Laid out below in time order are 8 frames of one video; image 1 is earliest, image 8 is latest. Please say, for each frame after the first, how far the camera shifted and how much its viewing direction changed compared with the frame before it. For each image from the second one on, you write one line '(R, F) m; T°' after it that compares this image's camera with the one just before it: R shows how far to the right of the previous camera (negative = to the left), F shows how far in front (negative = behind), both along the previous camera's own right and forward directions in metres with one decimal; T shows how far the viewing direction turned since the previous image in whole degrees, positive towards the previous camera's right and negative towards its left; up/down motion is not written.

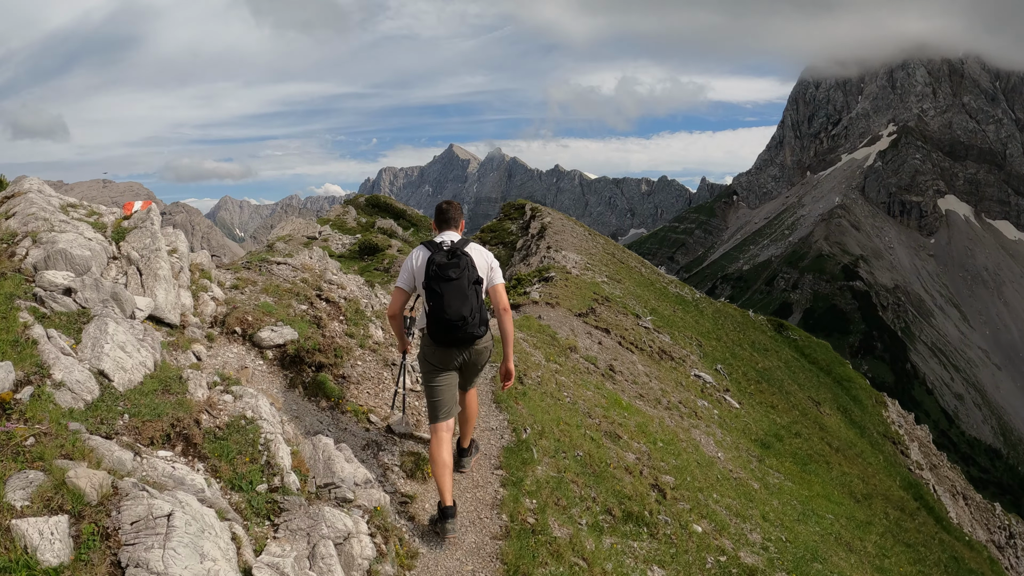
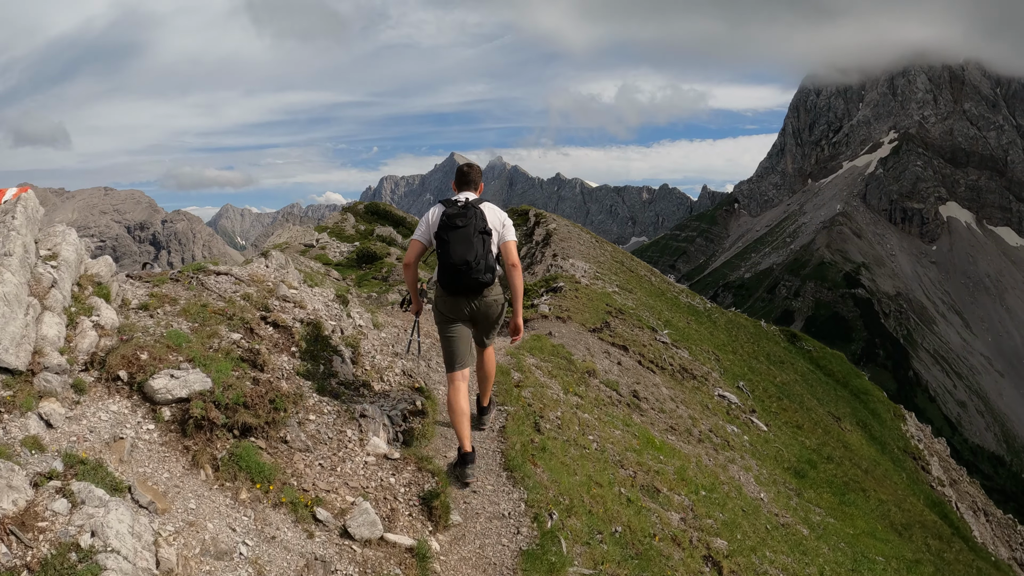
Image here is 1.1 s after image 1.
(-0.2, +2.4) m; 0°
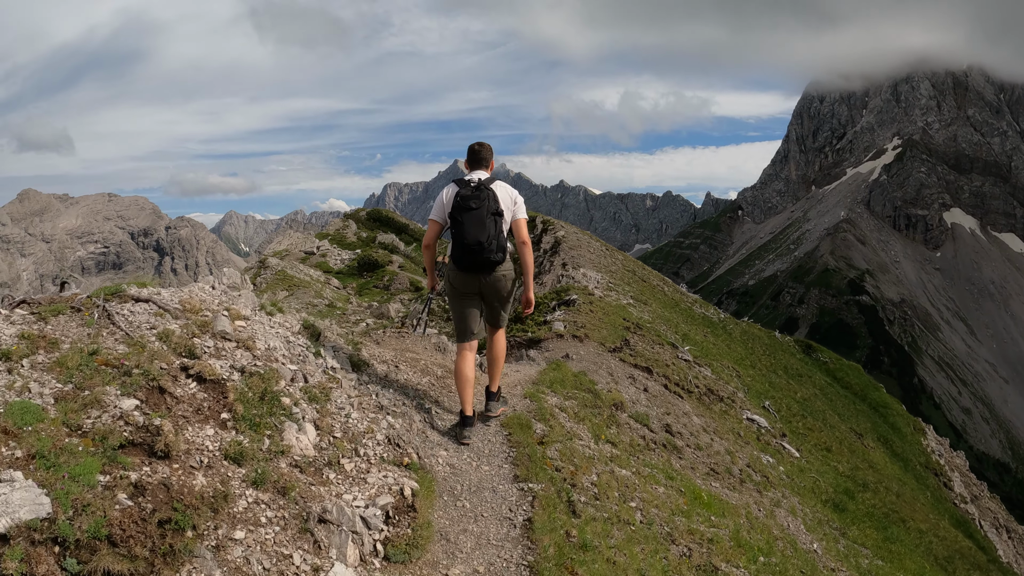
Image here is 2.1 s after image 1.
(-0.3, +1.9) m; 0°
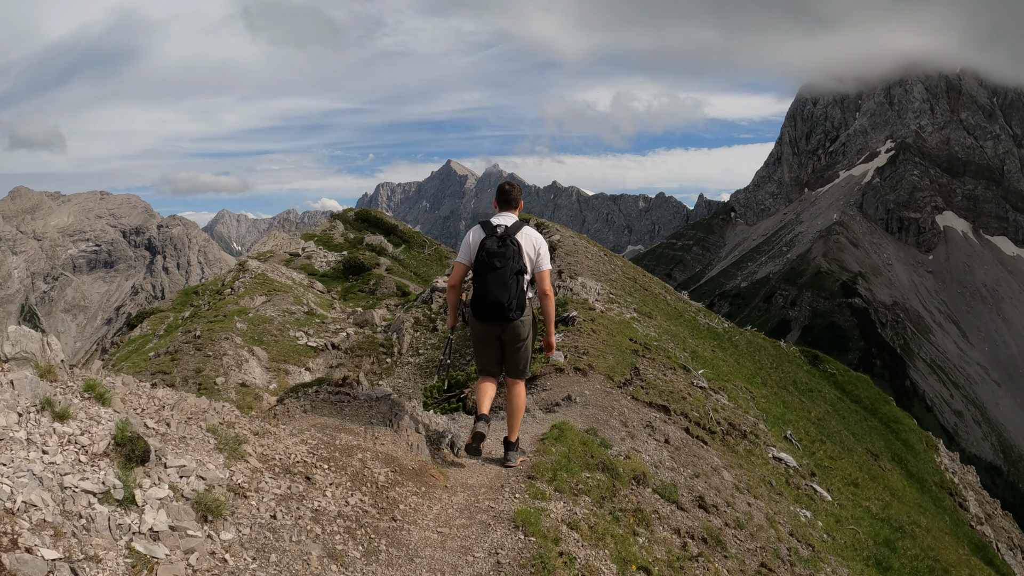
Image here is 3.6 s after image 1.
(+0.1, +2.9) m; +1°
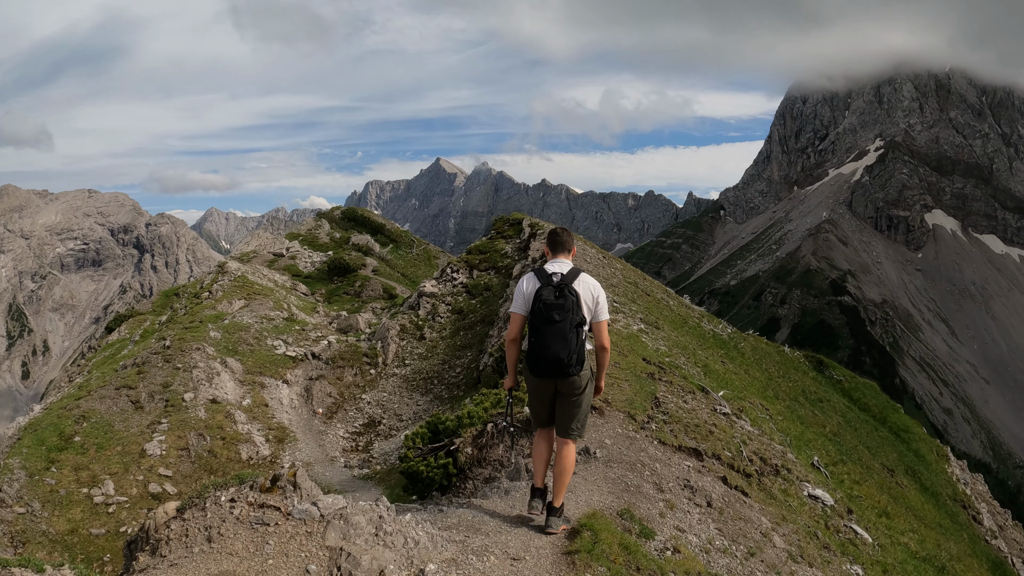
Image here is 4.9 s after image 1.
(-0.2, +2.5) m; +1°
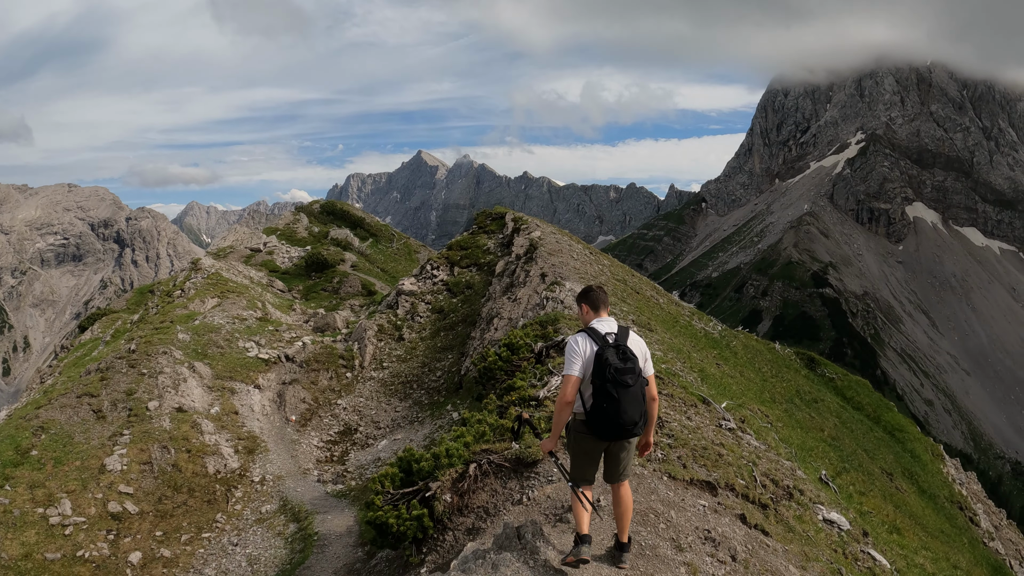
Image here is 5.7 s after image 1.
(0.0, +1.7) m; +2°
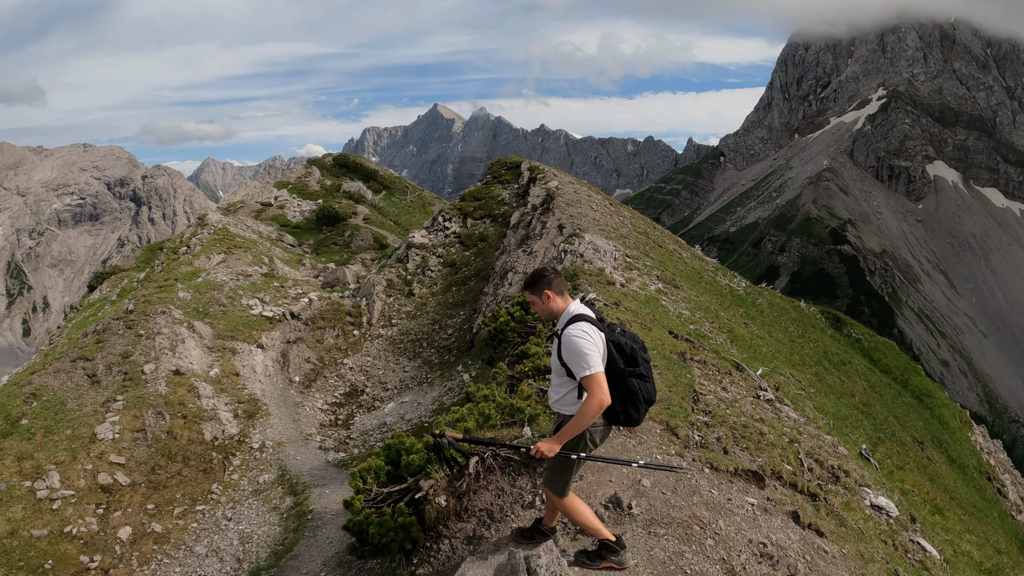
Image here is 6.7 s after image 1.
(0.0, +1.9) m; -1°
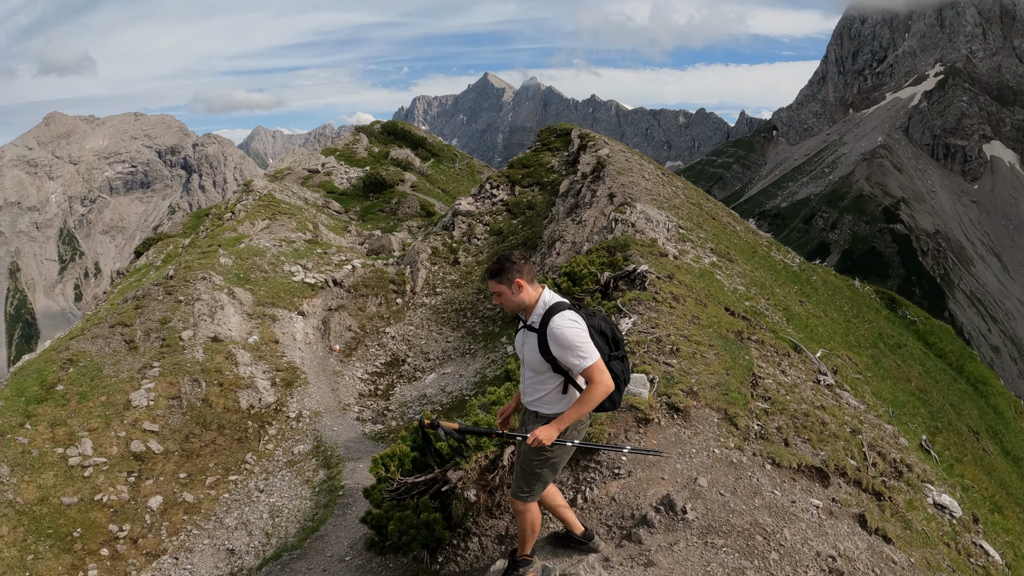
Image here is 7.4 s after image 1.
(-0.2, +0.8) m; -3°
